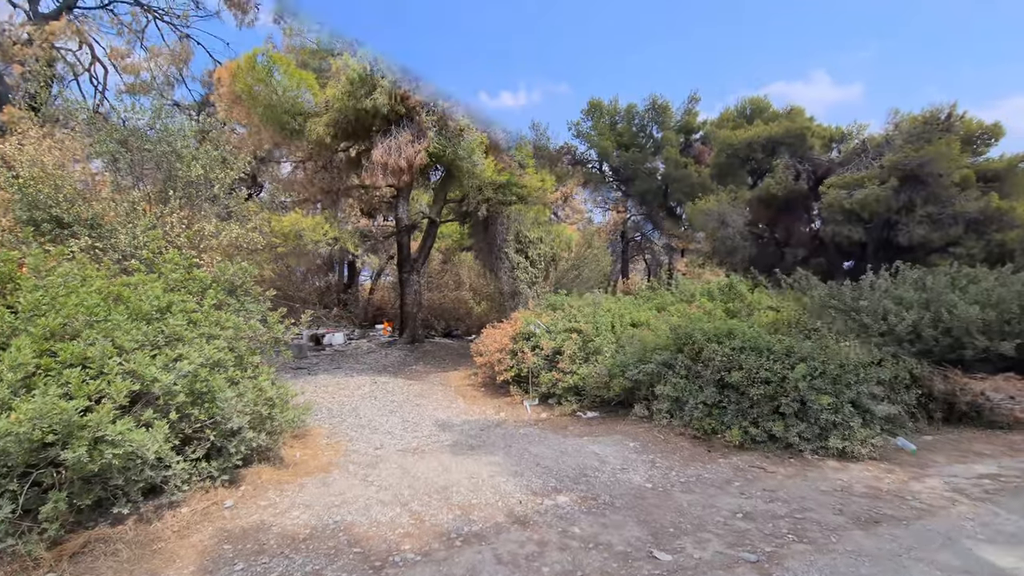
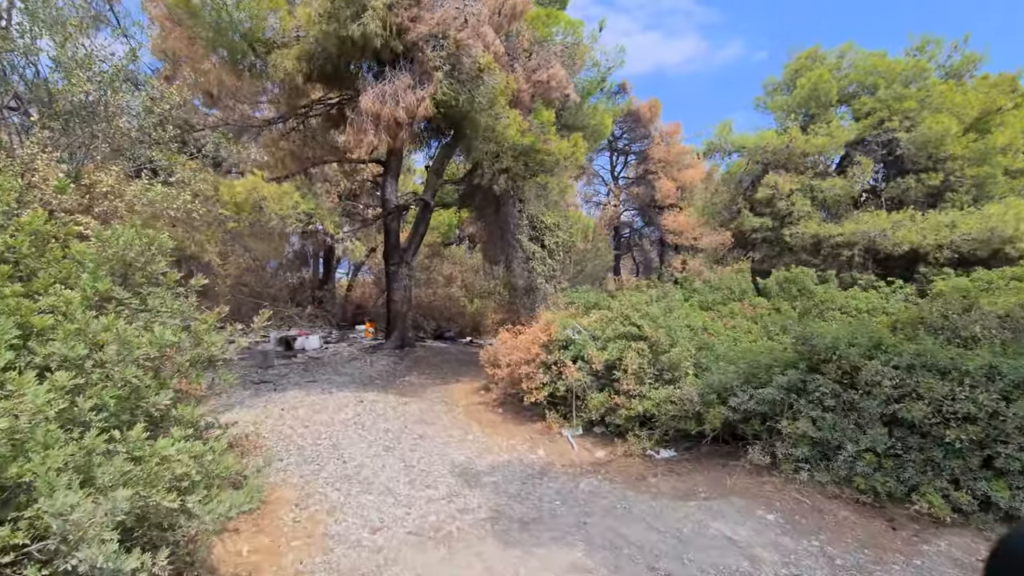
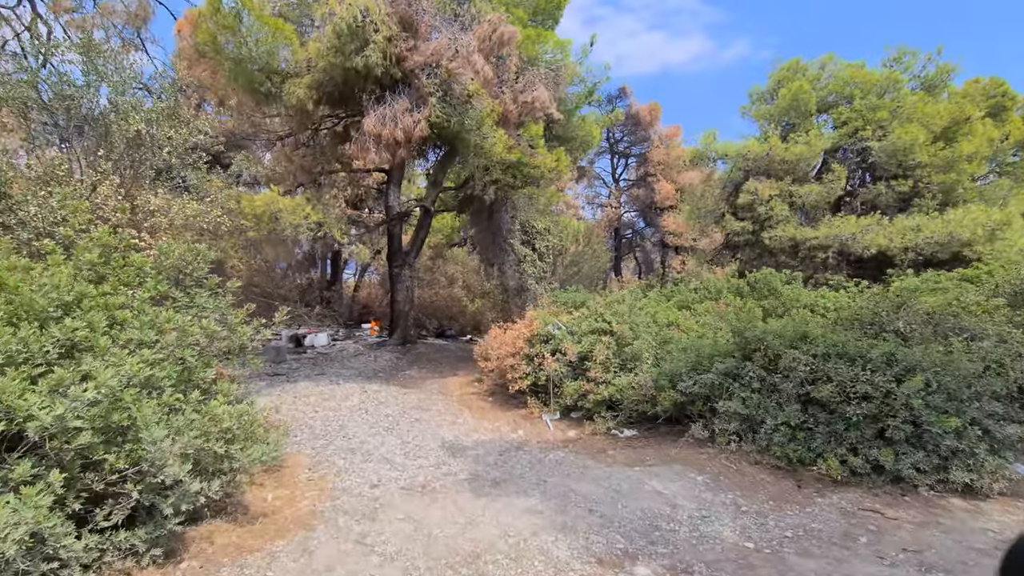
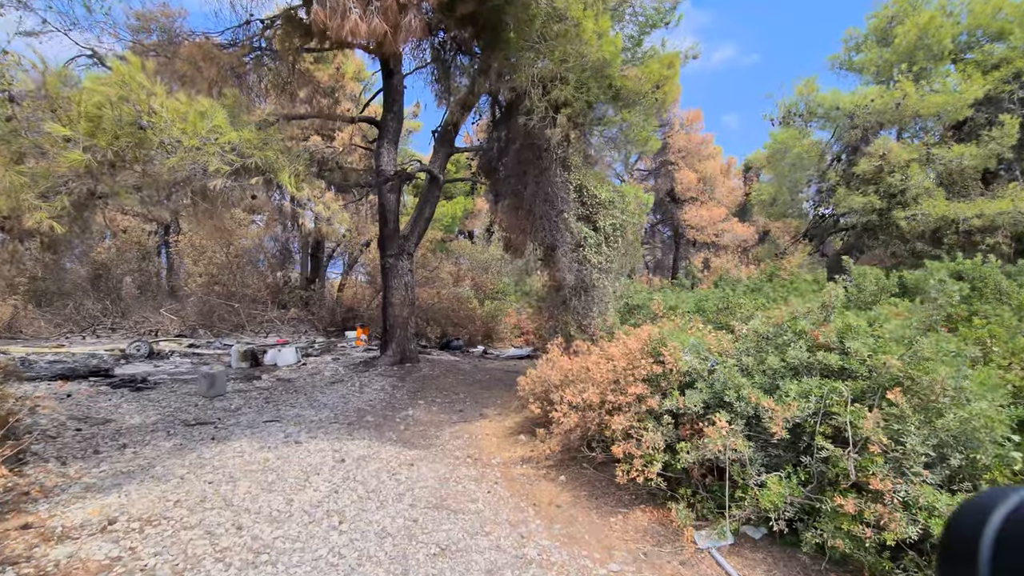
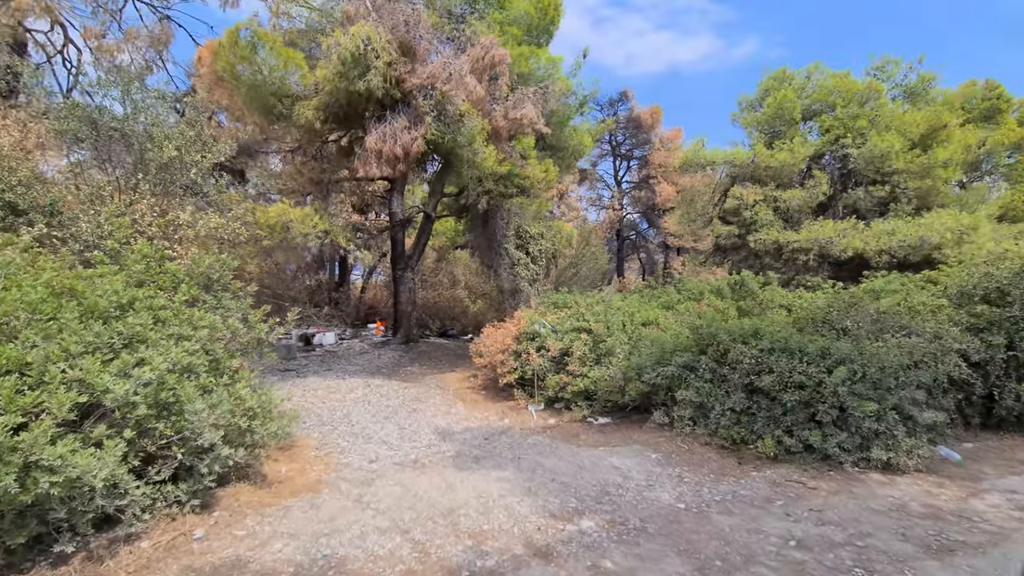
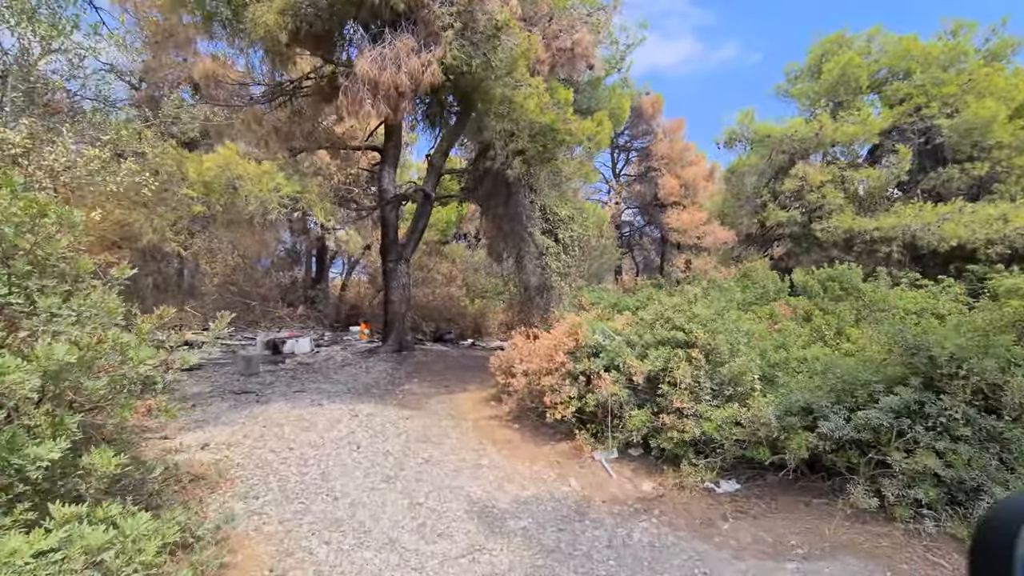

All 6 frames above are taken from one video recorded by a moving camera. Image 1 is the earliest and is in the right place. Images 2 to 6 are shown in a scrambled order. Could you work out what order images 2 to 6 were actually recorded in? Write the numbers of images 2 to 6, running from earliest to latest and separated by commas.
5, 3, 2, 6, 4
